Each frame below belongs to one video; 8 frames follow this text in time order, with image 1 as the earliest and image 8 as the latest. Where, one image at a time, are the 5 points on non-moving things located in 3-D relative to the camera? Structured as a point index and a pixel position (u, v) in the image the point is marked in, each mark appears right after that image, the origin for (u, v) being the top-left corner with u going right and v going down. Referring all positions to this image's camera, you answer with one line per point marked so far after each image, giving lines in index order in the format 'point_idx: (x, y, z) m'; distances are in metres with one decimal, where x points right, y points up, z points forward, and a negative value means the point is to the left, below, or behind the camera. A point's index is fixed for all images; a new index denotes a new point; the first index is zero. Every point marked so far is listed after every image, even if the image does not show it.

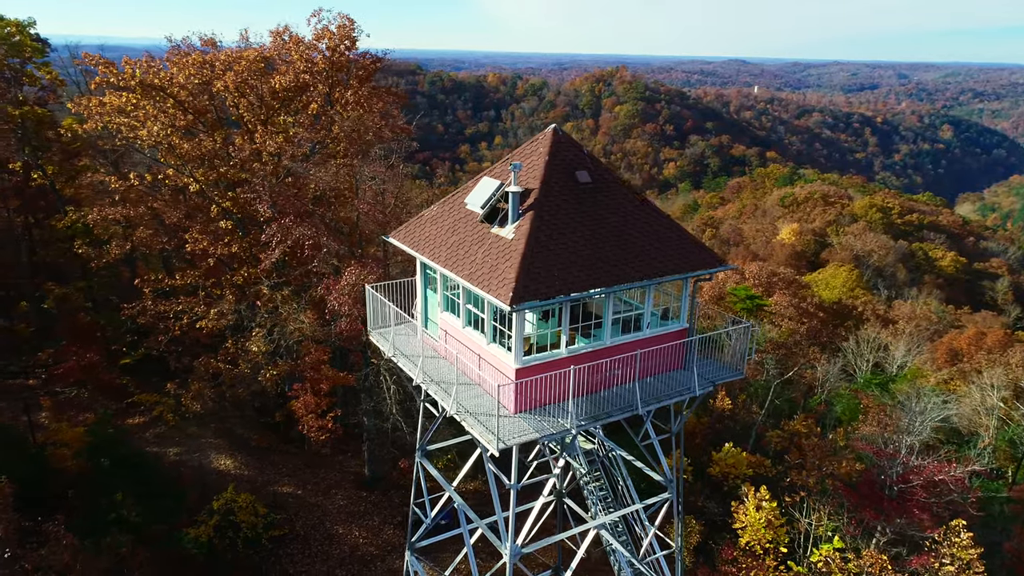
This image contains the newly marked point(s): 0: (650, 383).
0: (+1.6, -1.2, +8.7) m
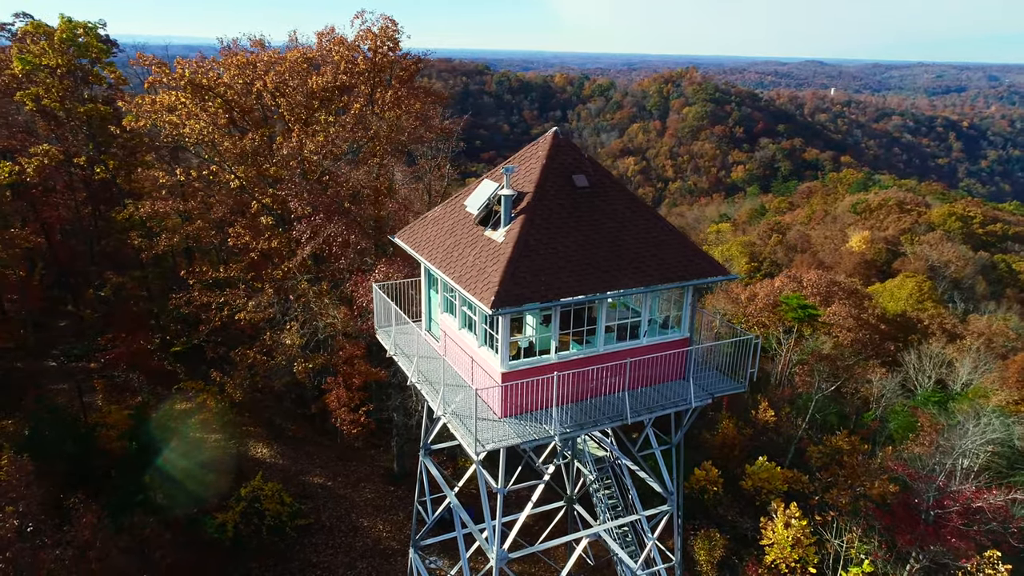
0: (+1.5, -1.3, +8.6) m
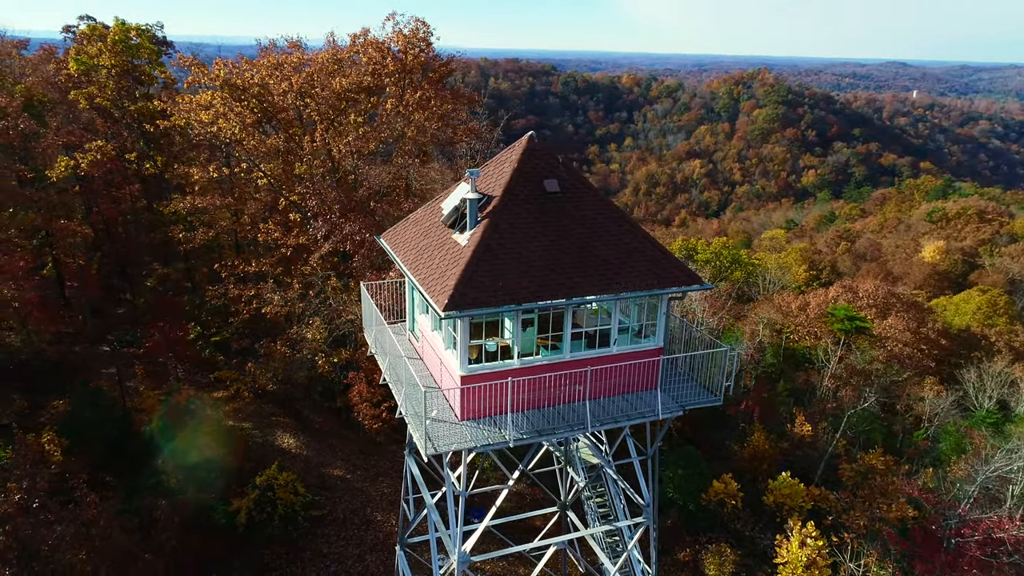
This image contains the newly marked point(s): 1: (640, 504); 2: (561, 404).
0: (+1.1, -1.4, +8.4) m
1: (+1.7, -2.9, +9.9) m
2: (+0.5, -1.4, +8.5) m
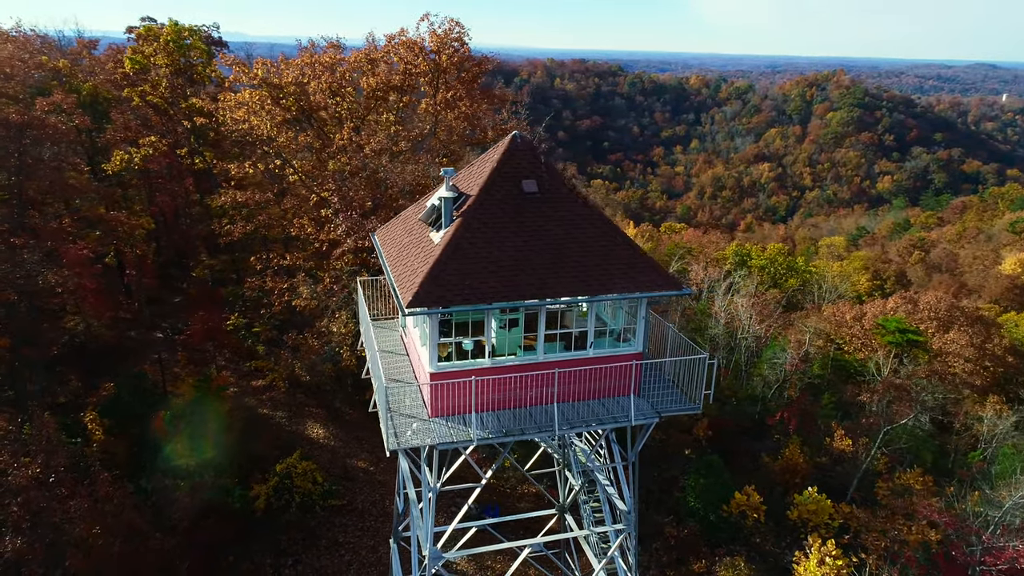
0: (+0.8, -1.4, +8.4) m
1: (+1.5, -3.0, +9.8) m
2: (+0.2, -1.4, +8.4) m
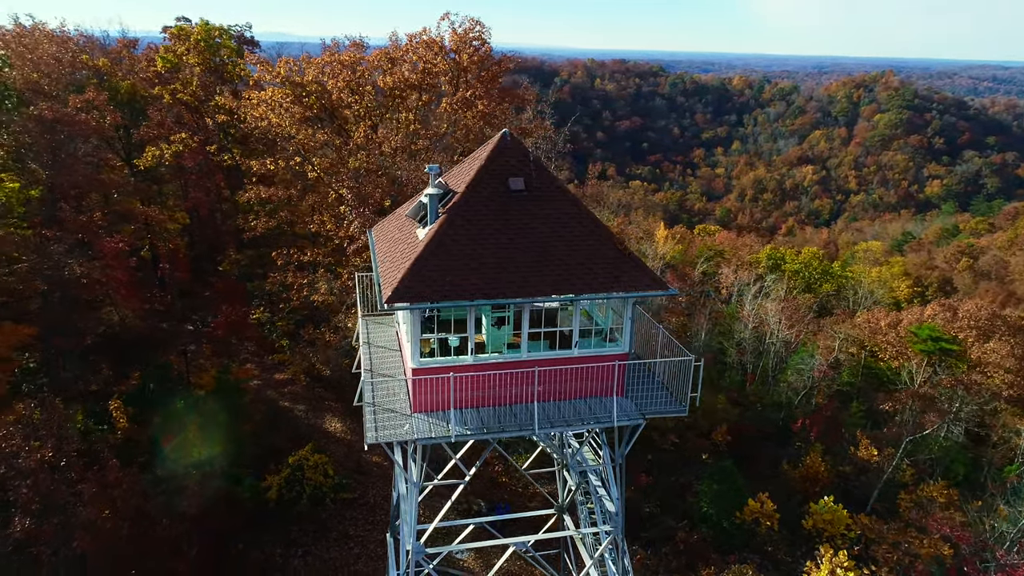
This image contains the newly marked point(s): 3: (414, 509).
0: (+0.6, -1.4, +8.3) m
1: (+1.3, -3.0, +9.7) m
2: (0.0, -1.3, +8.4) m
3: (-1.3, -2.9, +9.4) m
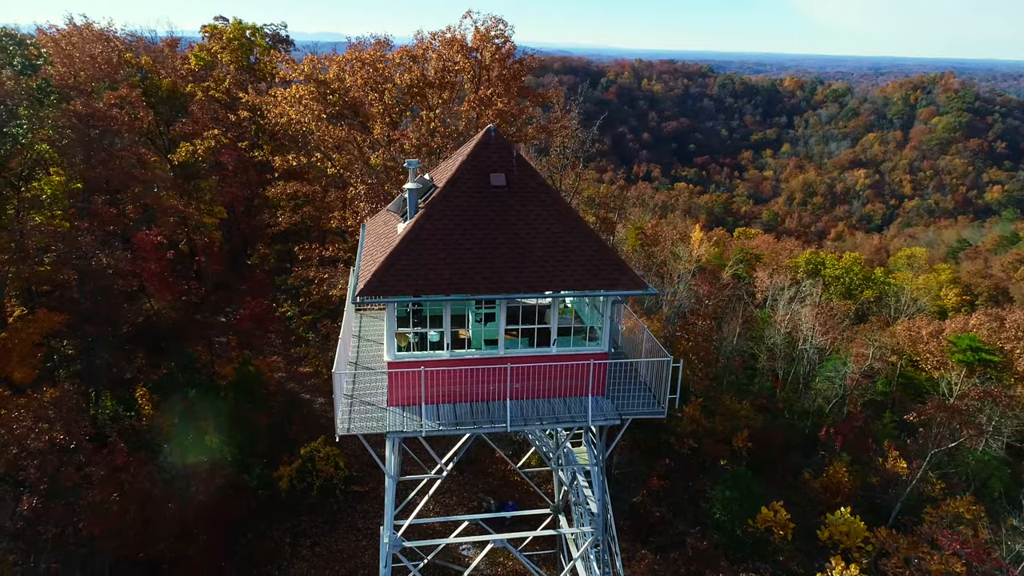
0: (+0.4, -1.3, +8.3) m
1: (+1.1, -3.0, +9.6) m
2: (-0.2, -1.3, +8.4) m
3: (-1.6, -2.8, +9.5) m
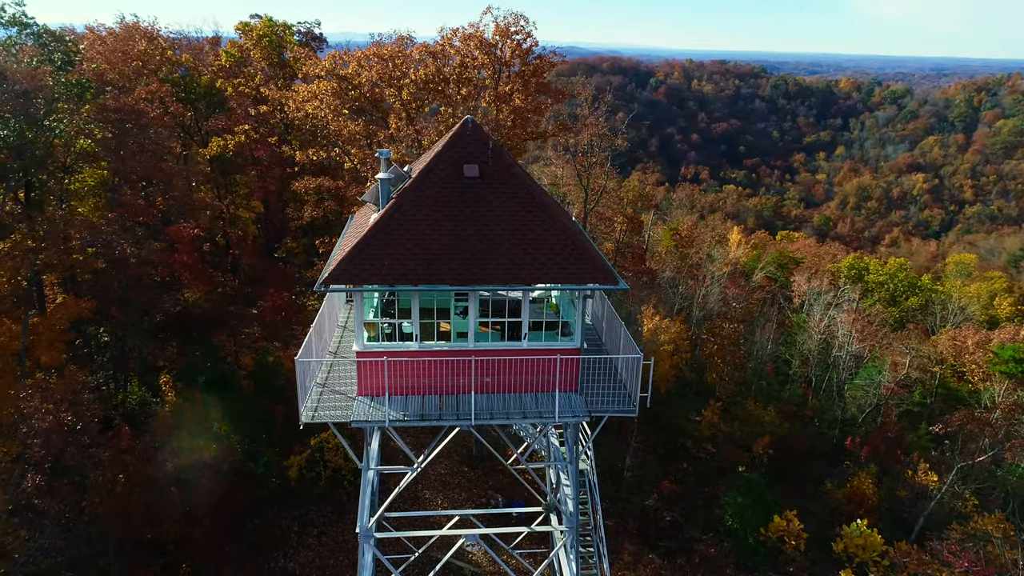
0: (0.0, -1.3, +8.1) m
1: (+0.8, -2.9, +9.5) m
2: (-0.5, -1.2, +8.3) m
3: (-1.9, -2.7, +9.5) m
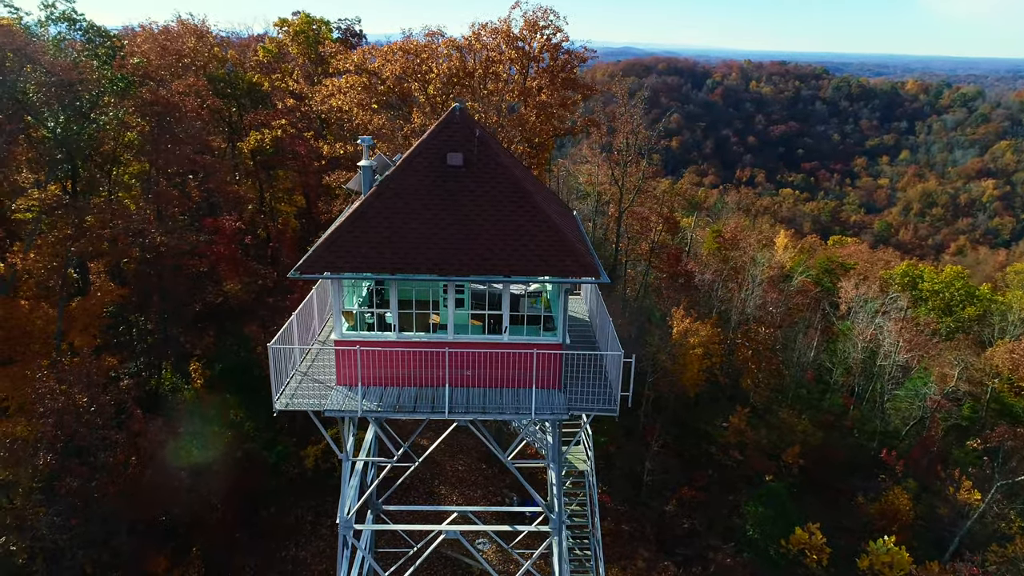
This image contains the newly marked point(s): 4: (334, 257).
0: (-0.2, -1.2, +7.9) m
1: (+0.6, -2.8, +9.2) m
2: (-0.8, -1.1, +8.2) m
3: (-2.0, -2.6, +9.4) m
4: (-1.8, +0.3, +7.4) m
